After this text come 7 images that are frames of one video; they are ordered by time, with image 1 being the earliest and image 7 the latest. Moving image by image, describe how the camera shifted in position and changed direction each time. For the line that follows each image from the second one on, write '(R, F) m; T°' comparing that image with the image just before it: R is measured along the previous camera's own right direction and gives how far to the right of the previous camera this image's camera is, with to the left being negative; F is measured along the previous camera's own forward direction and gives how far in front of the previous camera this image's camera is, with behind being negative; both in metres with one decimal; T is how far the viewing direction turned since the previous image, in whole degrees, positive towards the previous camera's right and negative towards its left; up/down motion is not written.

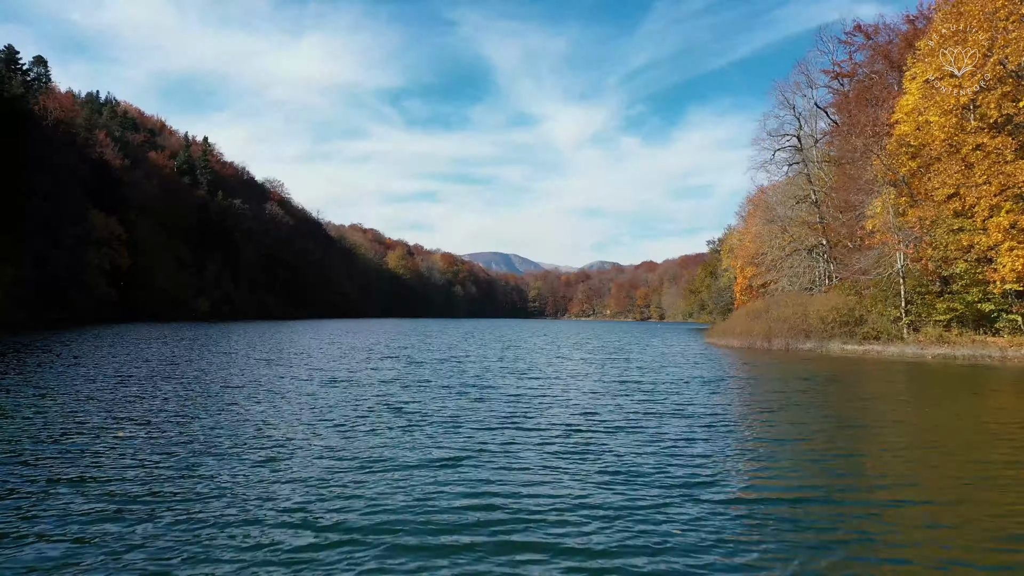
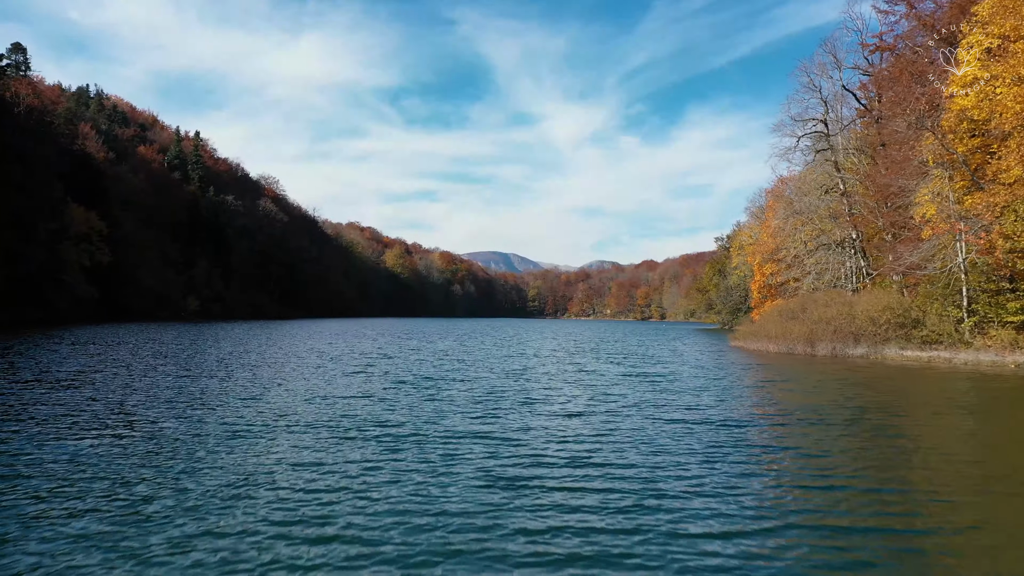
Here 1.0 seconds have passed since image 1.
(-0.2, +3.3) m; 0°
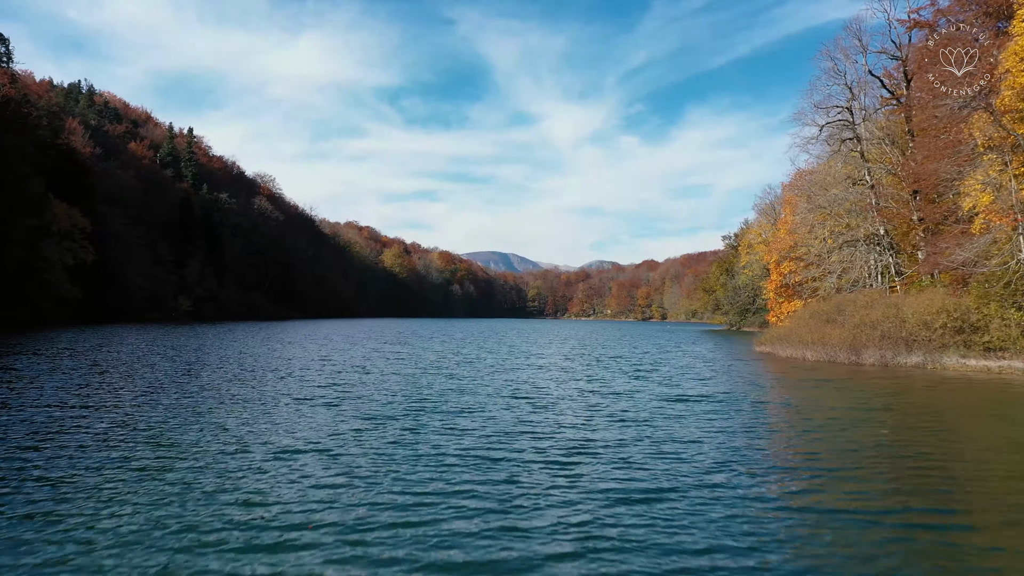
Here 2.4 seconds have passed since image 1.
(-0.2, +2.7) m; 0°
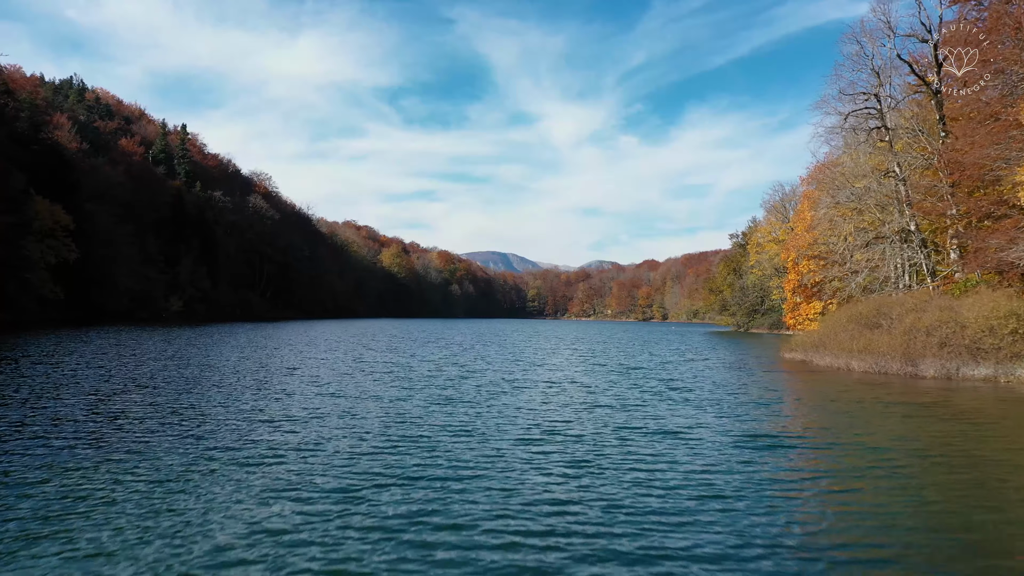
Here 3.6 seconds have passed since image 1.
(-0.2, +2.5) m; 0°
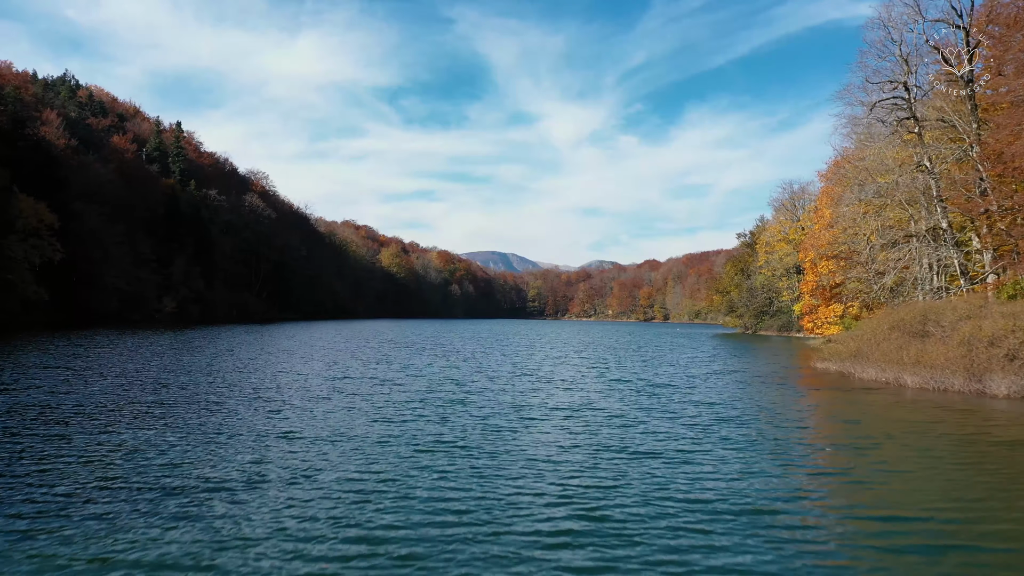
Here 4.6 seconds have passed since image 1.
(-0.2, +2.2) m; 0°
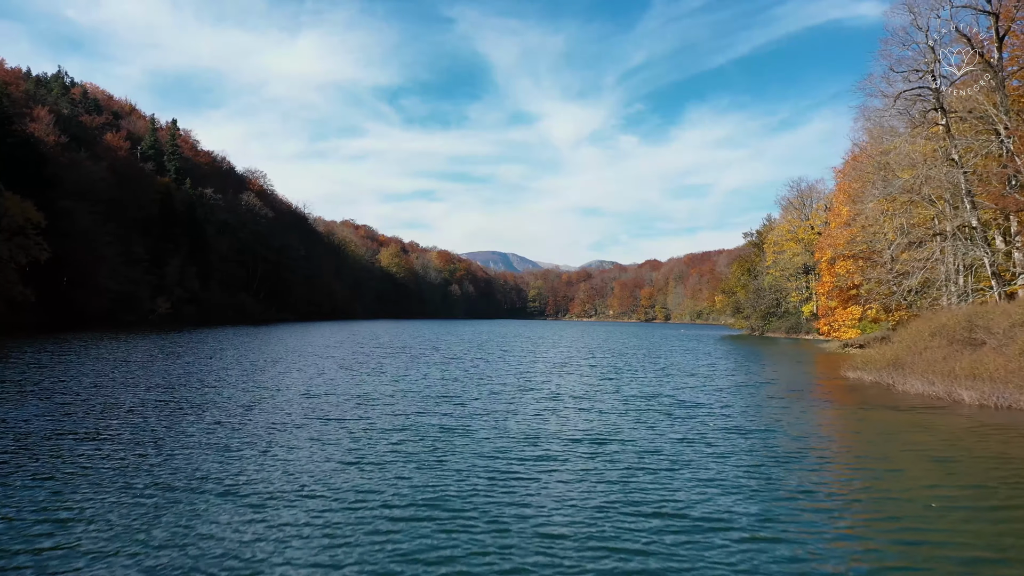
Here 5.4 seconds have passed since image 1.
(-0.1, +1.8) m; 0°
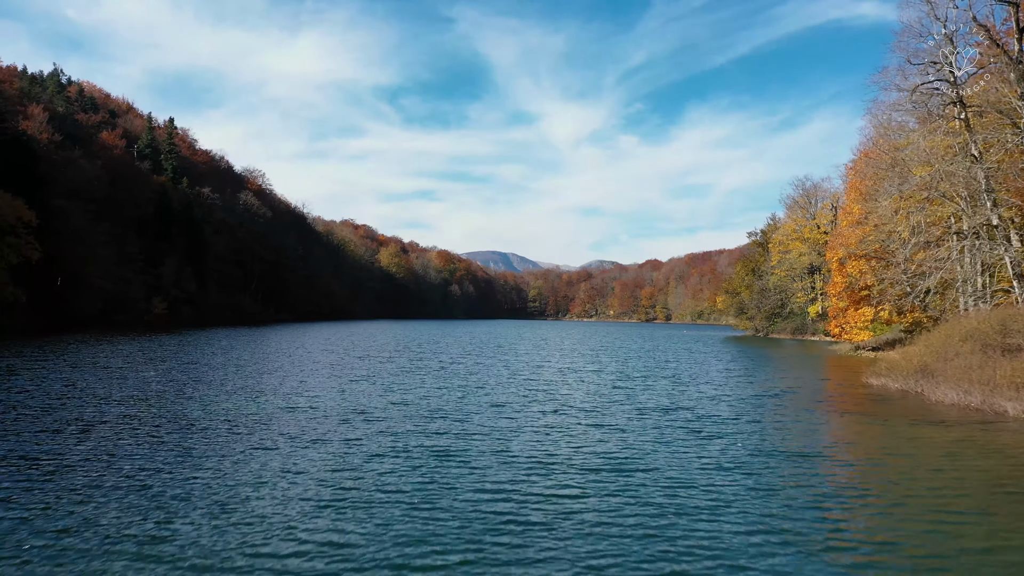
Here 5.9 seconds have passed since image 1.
(-0.1, +1.1) m; 0°
